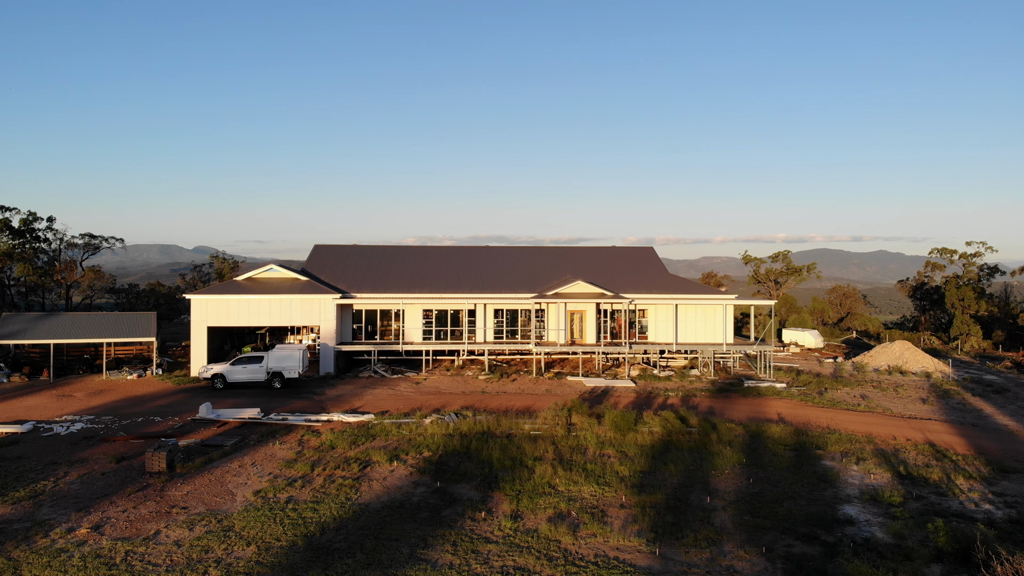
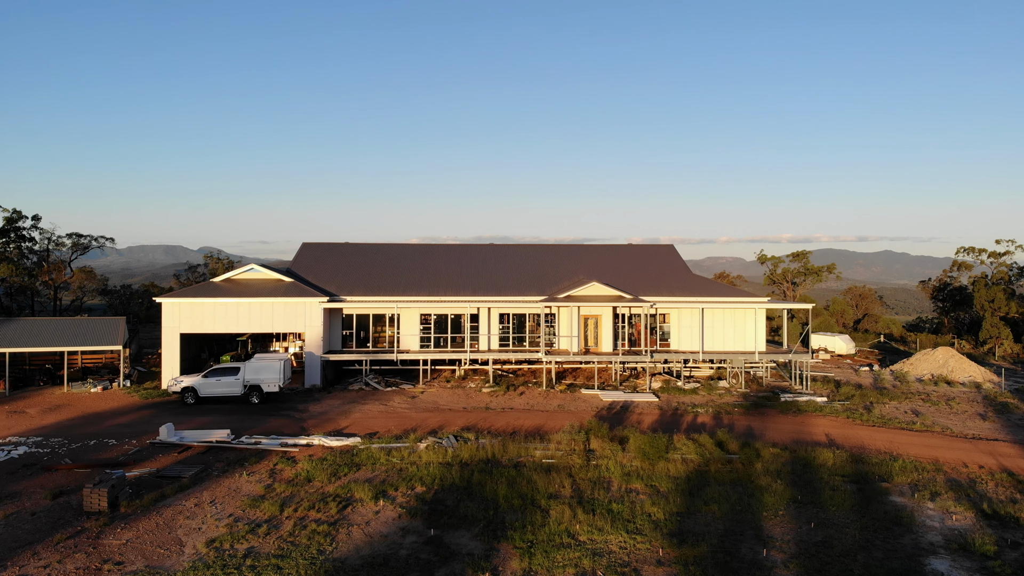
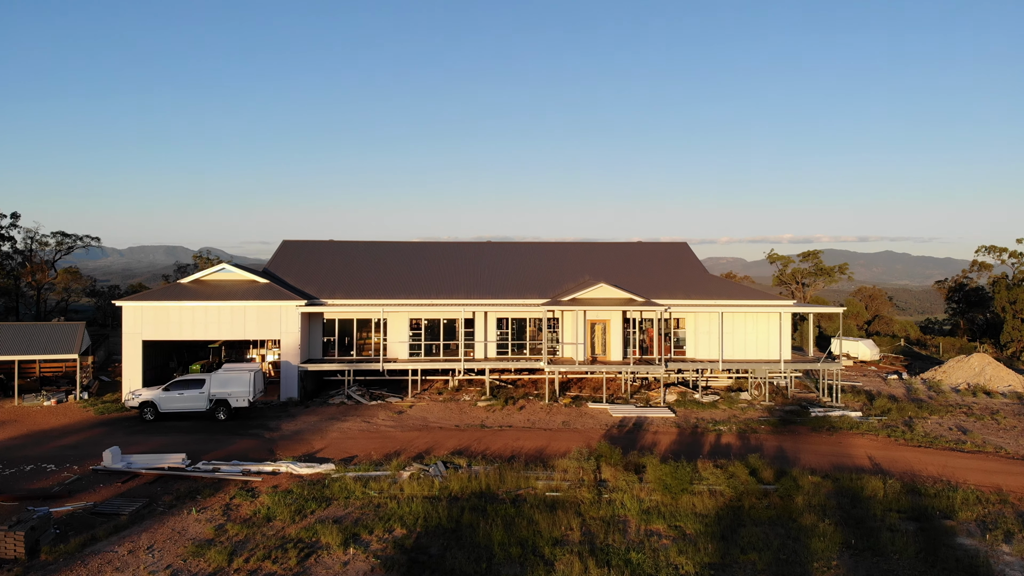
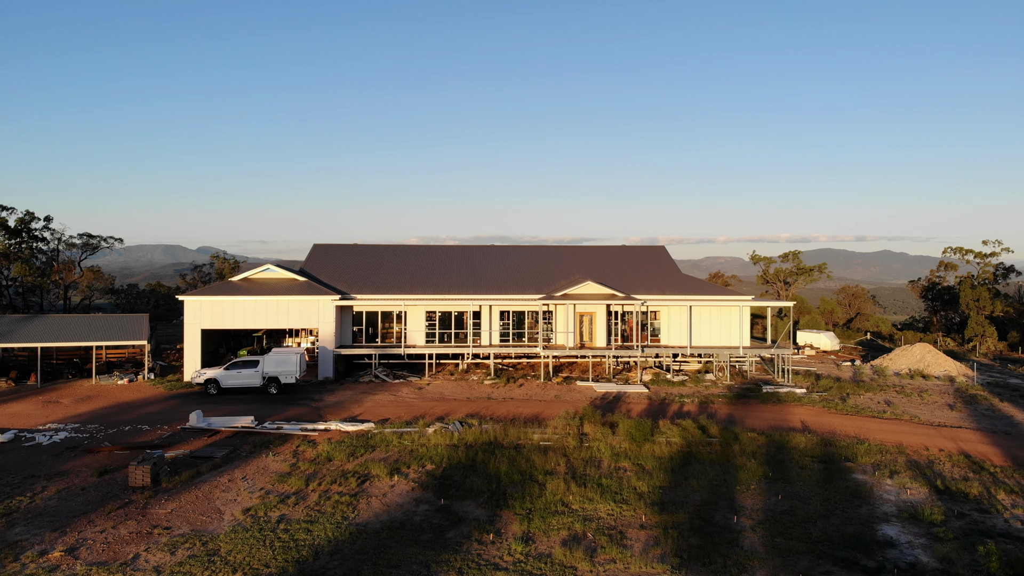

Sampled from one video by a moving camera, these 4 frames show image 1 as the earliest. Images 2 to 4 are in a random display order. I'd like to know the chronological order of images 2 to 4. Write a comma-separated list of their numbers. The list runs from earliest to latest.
4, 2, 3
